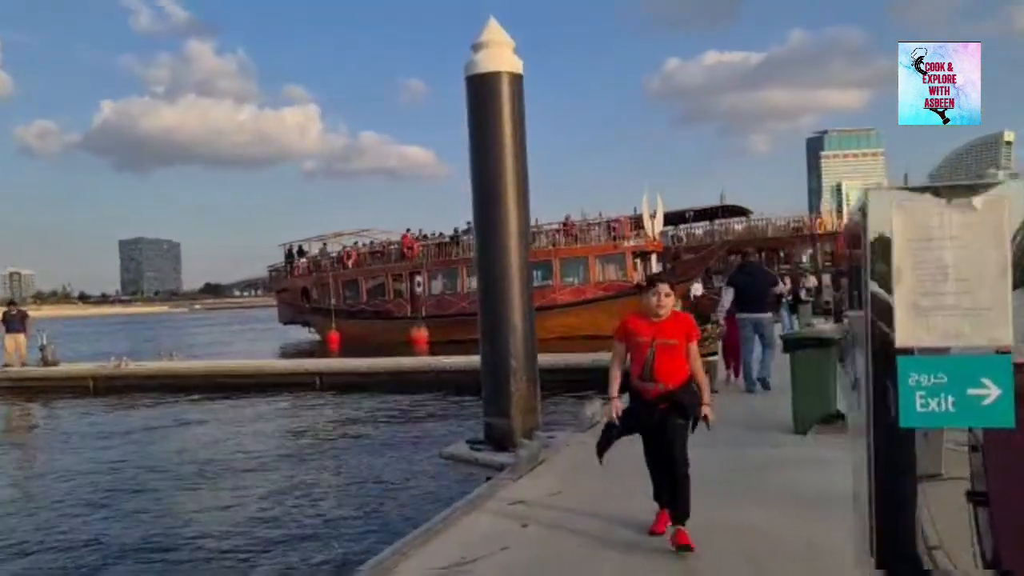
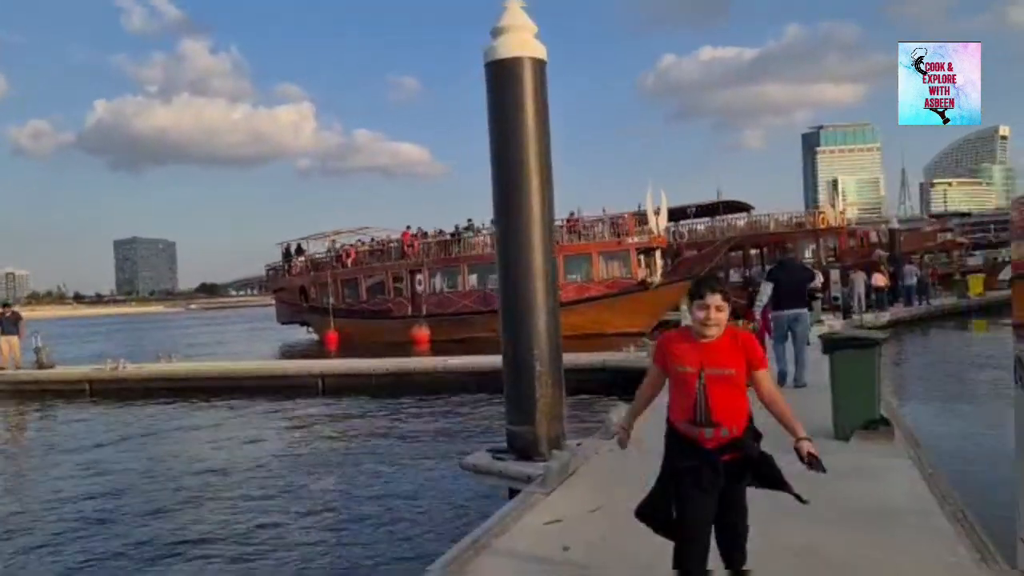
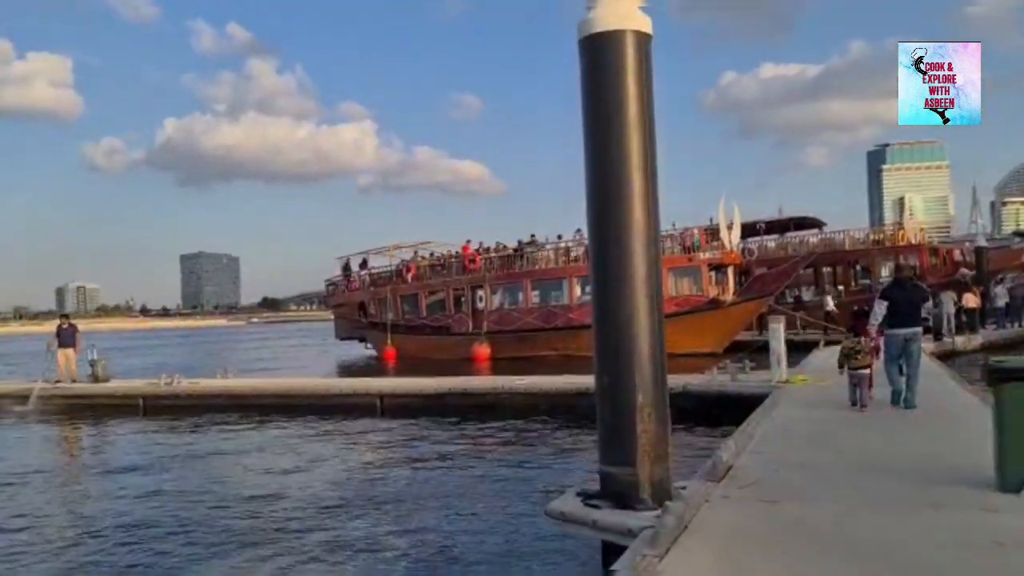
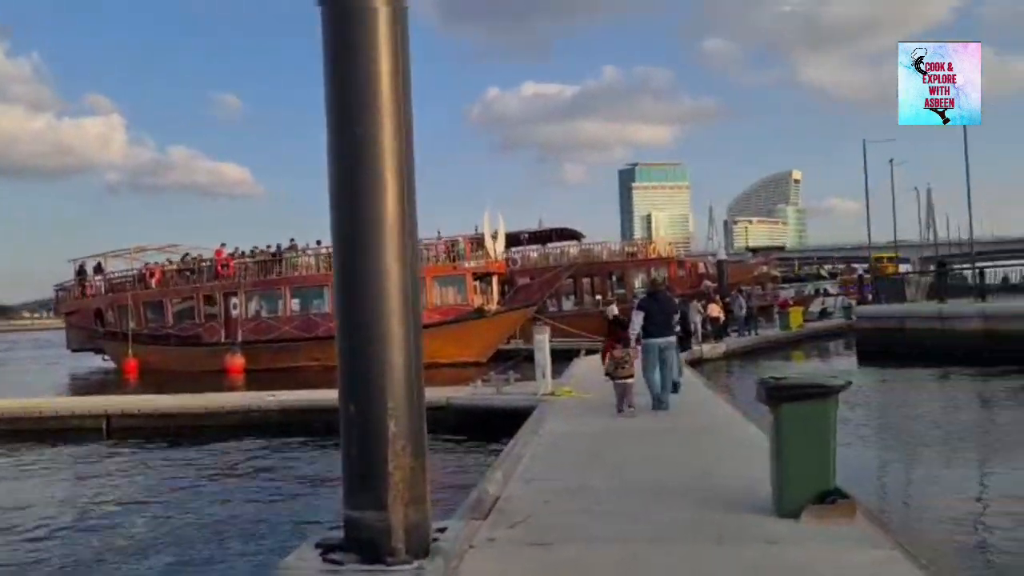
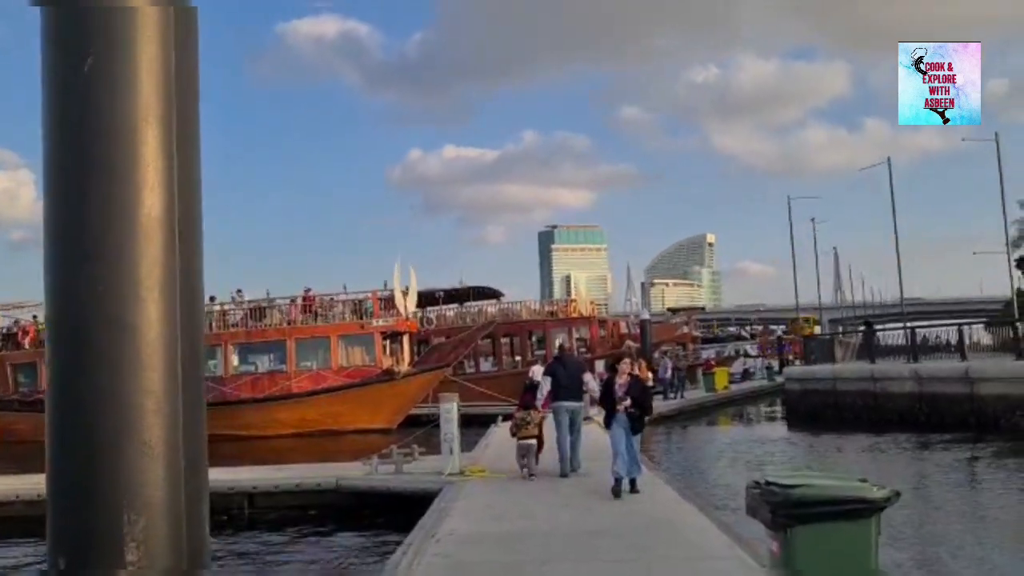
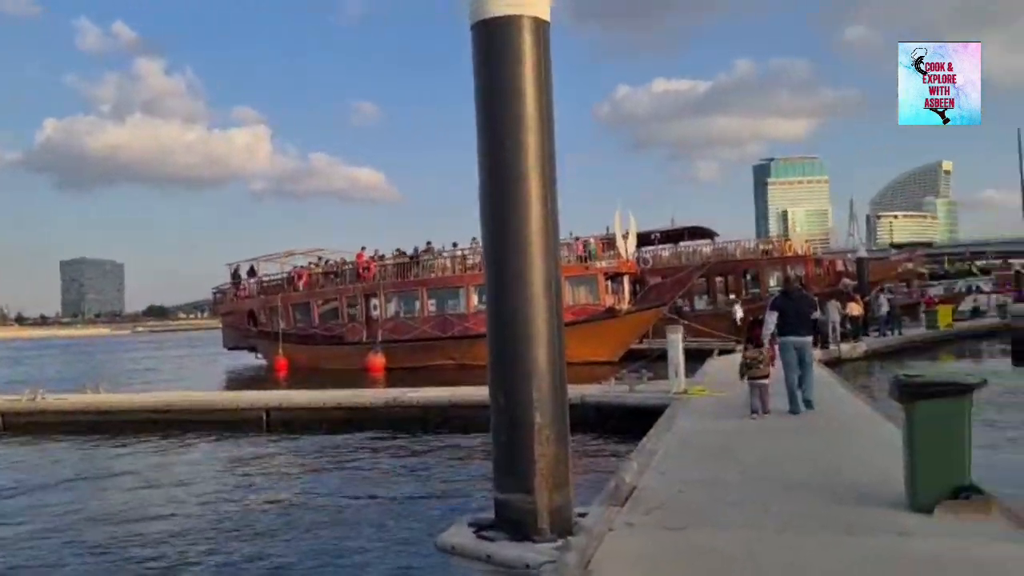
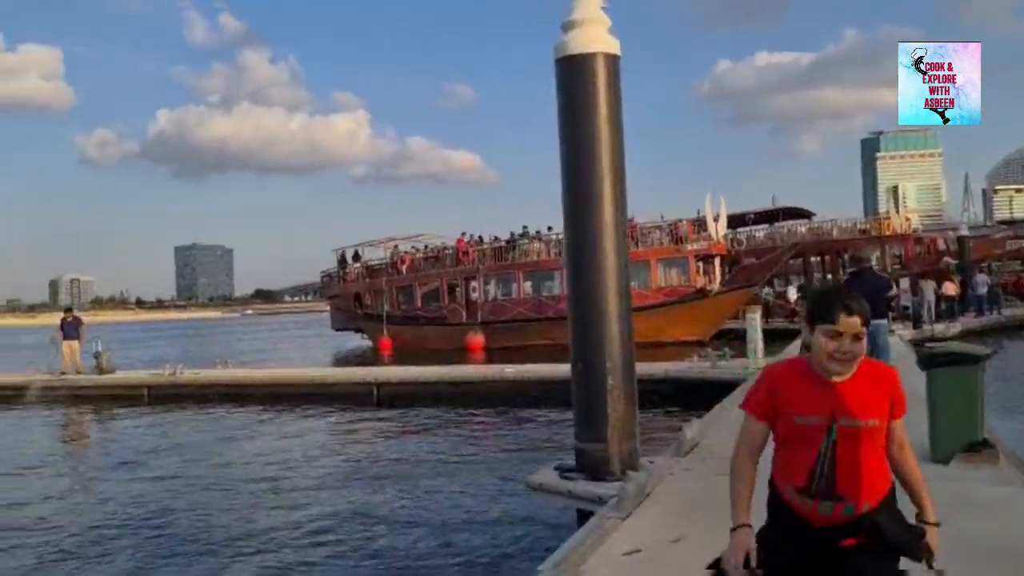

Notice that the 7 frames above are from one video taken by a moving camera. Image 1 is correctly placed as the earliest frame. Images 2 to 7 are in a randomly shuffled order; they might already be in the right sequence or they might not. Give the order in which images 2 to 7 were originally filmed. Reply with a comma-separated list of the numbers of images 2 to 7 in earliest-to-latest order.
2, 7, 3, 6, 4, 5
